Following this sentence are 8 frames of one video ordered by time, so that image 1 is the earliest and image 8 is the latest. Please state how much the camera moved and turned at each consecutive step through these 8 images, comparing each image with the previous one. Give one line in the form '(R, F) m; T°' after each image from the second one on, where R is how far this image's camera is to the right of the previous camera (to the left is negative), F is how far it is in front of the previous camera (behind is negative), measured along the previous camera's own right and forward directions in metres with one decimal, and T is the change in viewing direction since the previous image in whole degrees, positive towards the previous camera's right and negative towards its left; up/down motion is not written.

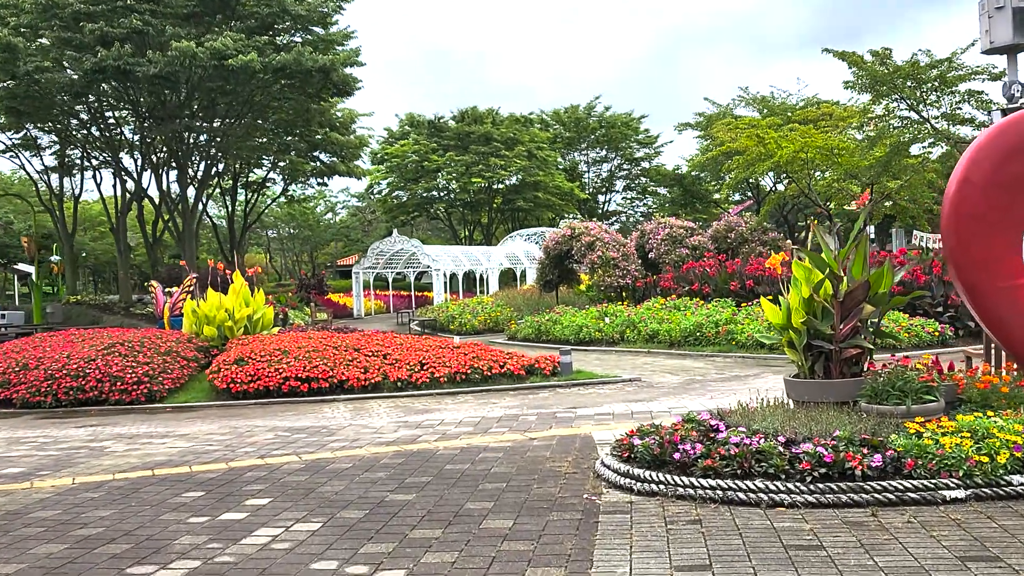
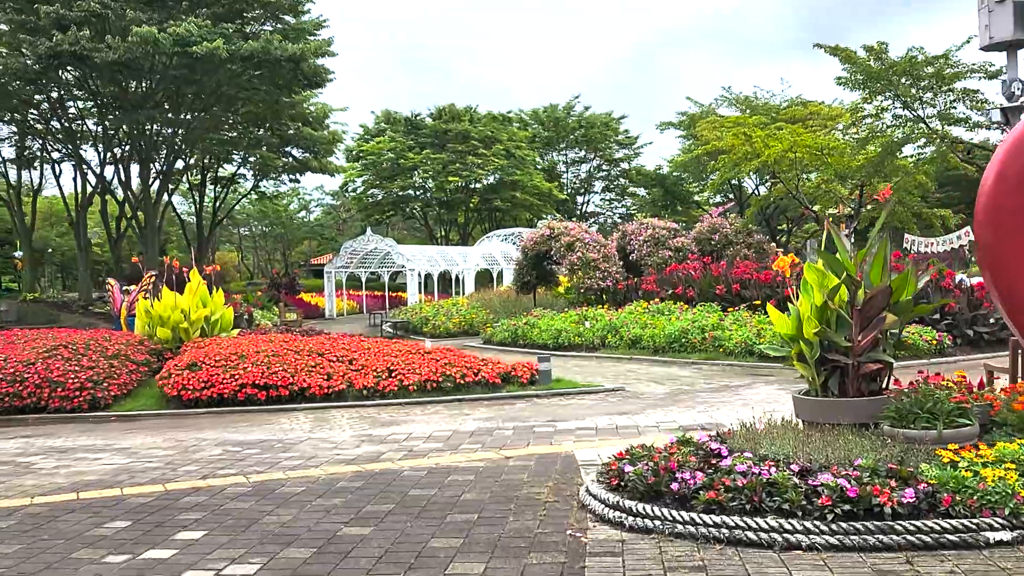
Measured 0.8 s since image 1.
(0.0, +0.8) m; +1°
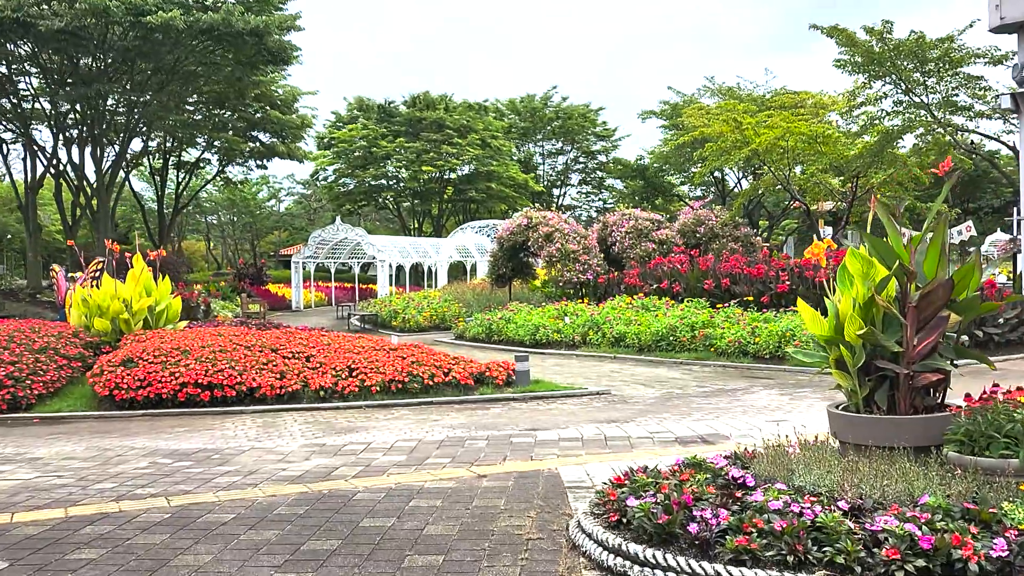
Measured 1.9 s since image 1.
(0.0, +1.1) m; +2°
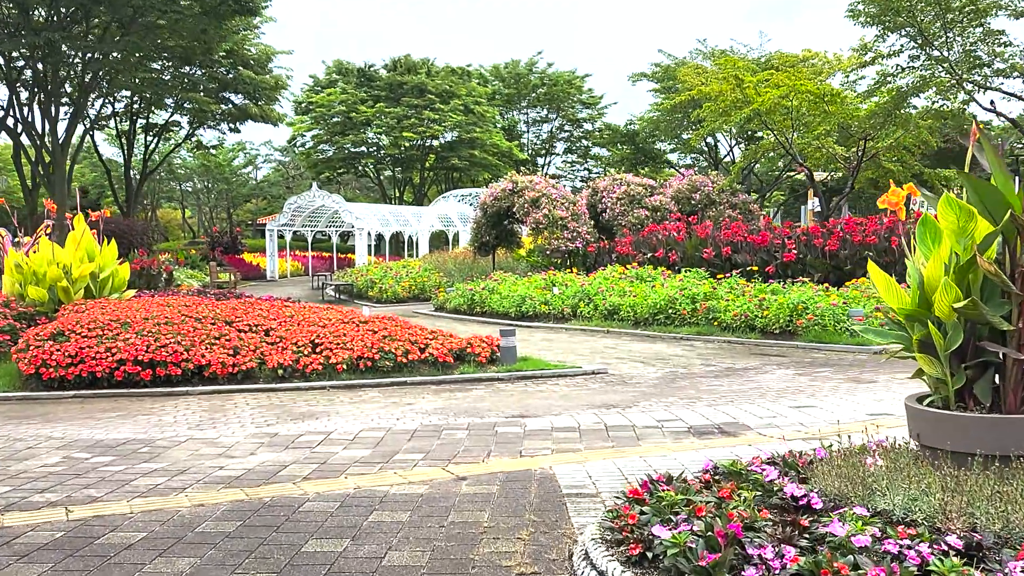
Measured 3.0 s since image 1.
(0.0, +1.2) m; +1°
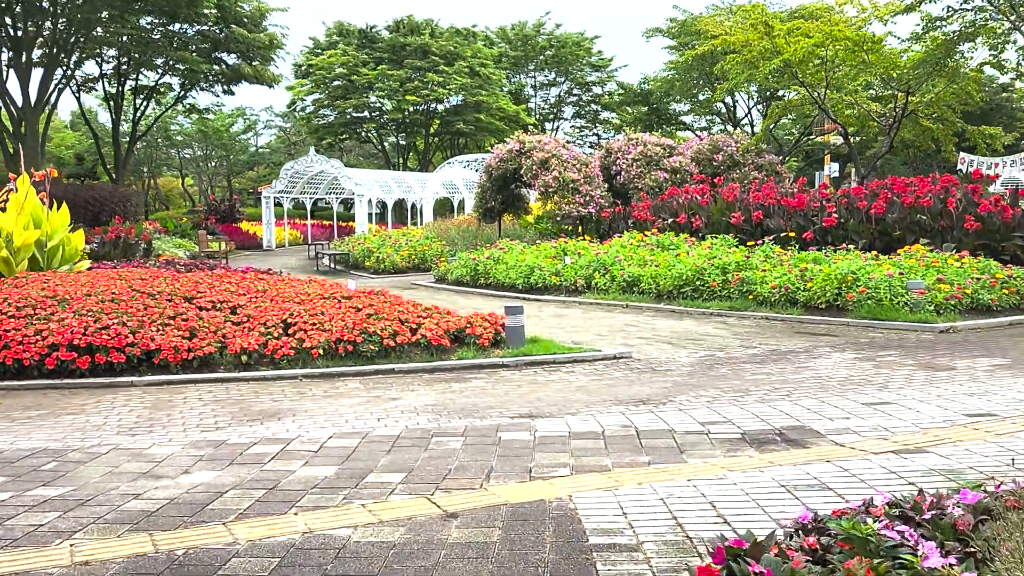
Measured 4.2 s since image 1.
(0.0, +1.4) m; 0°
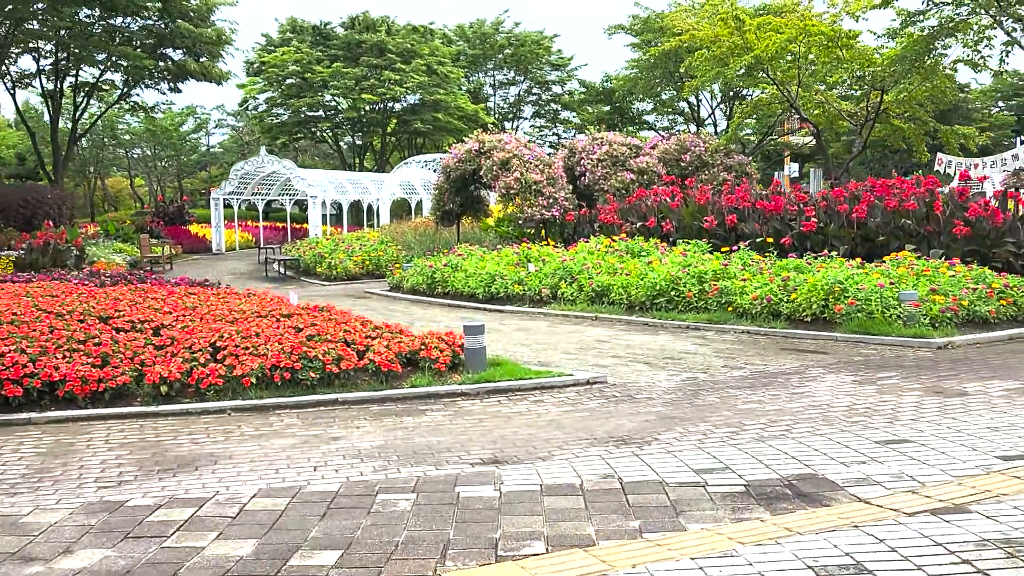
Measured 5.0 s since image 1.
(0.0, +0.9) m; +2°
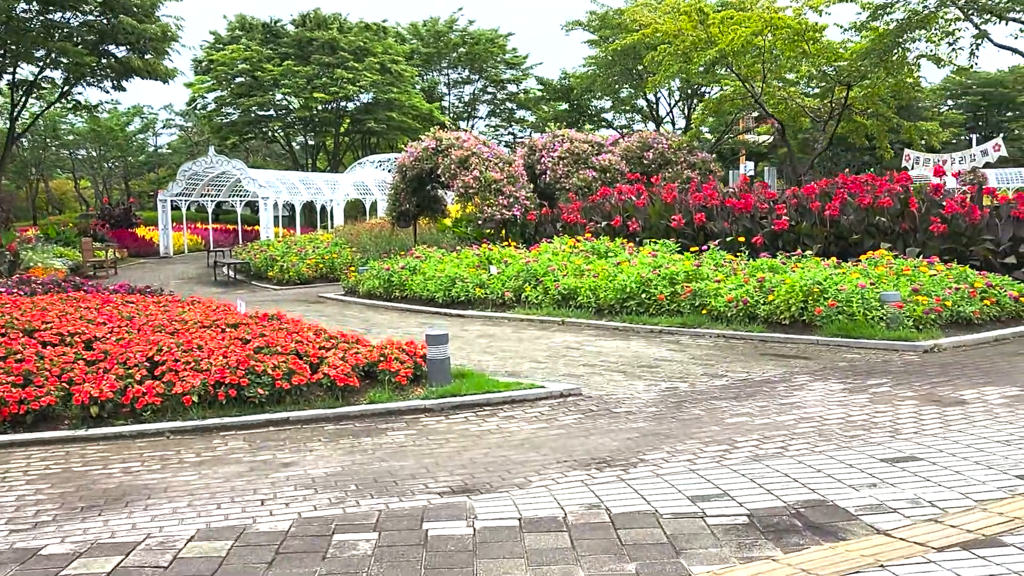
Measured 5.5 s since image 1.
(-0.1, +0.5) m; +3°
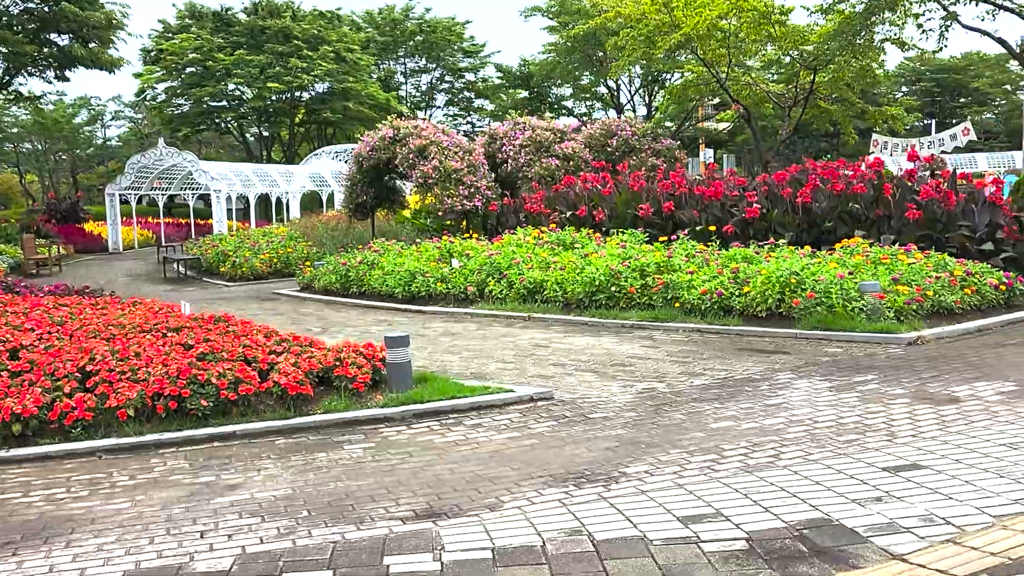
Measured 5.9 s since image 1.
(0.0, +0.5) m; +2°
